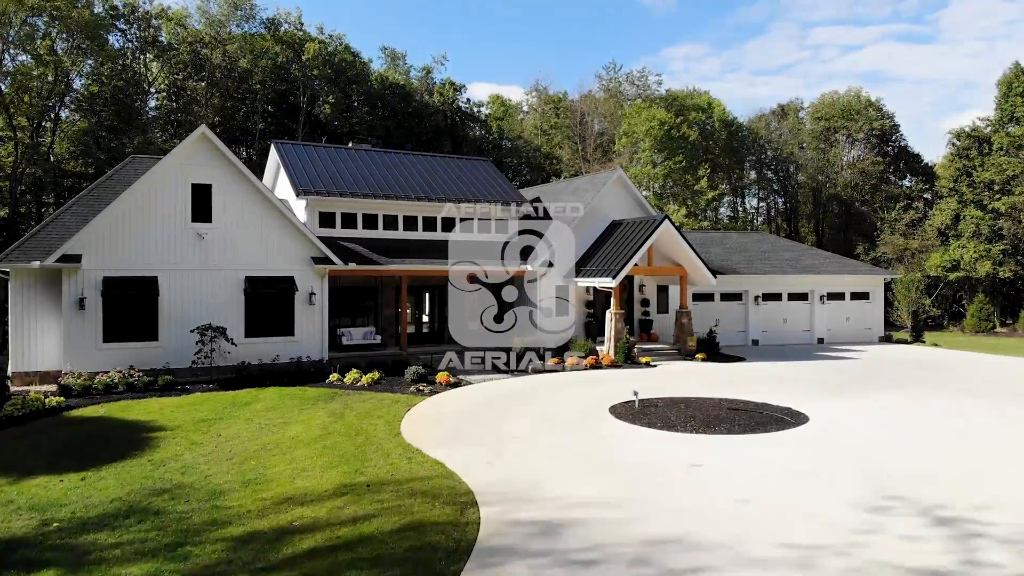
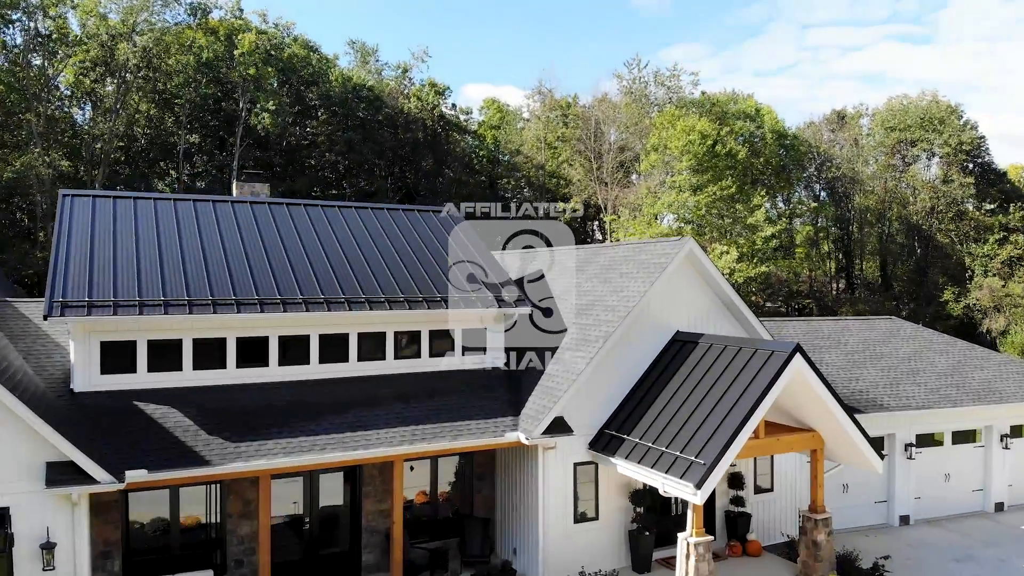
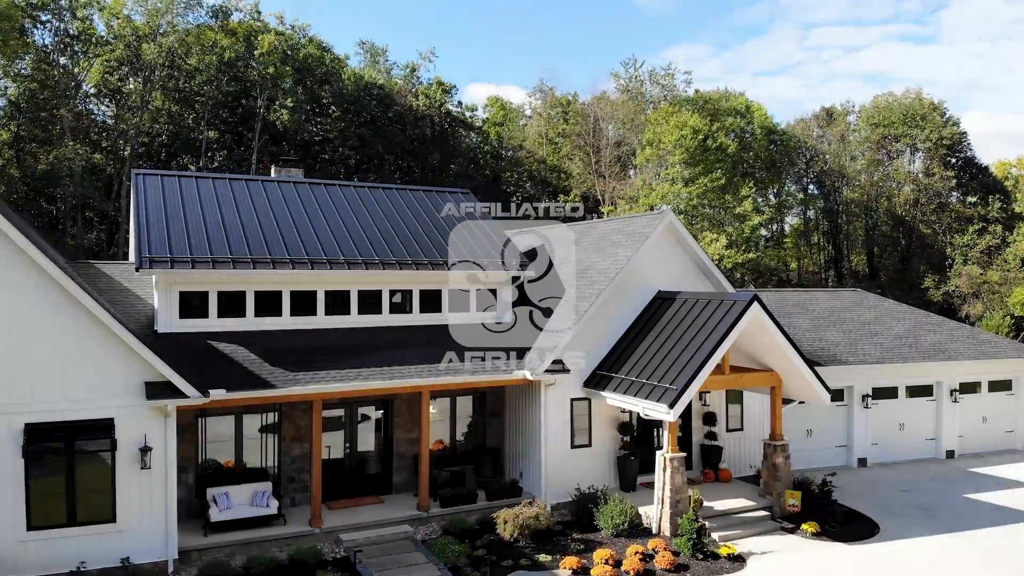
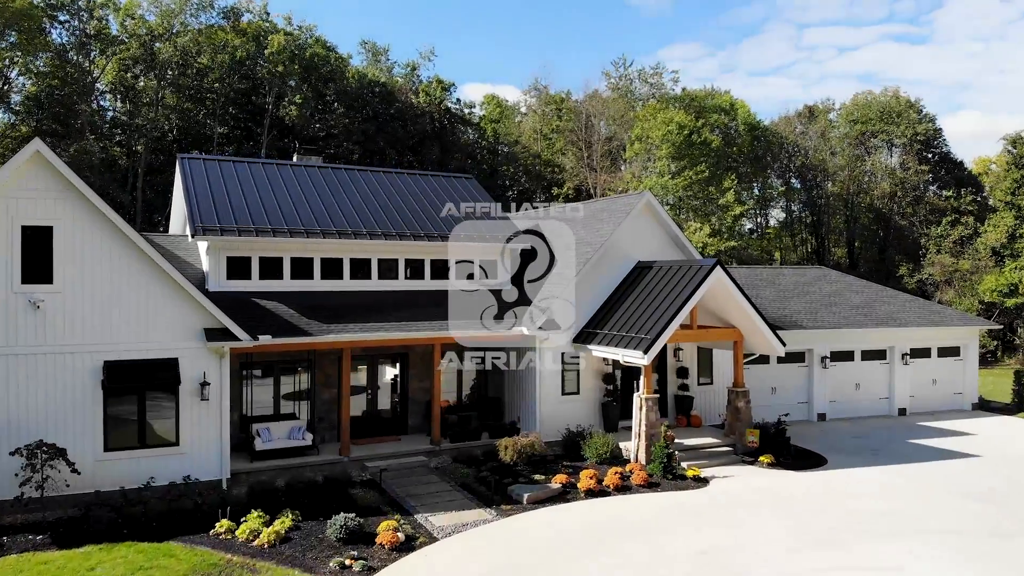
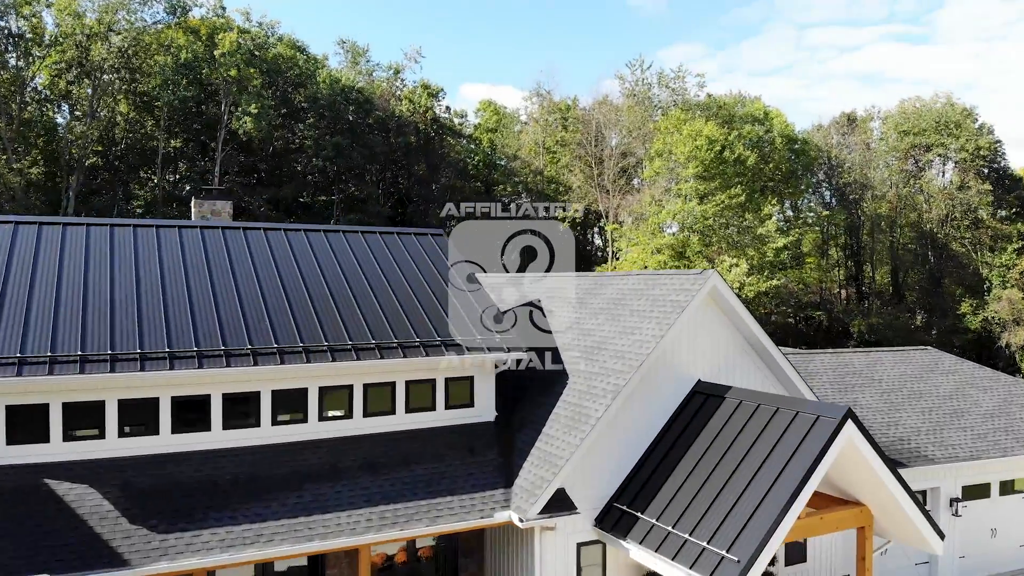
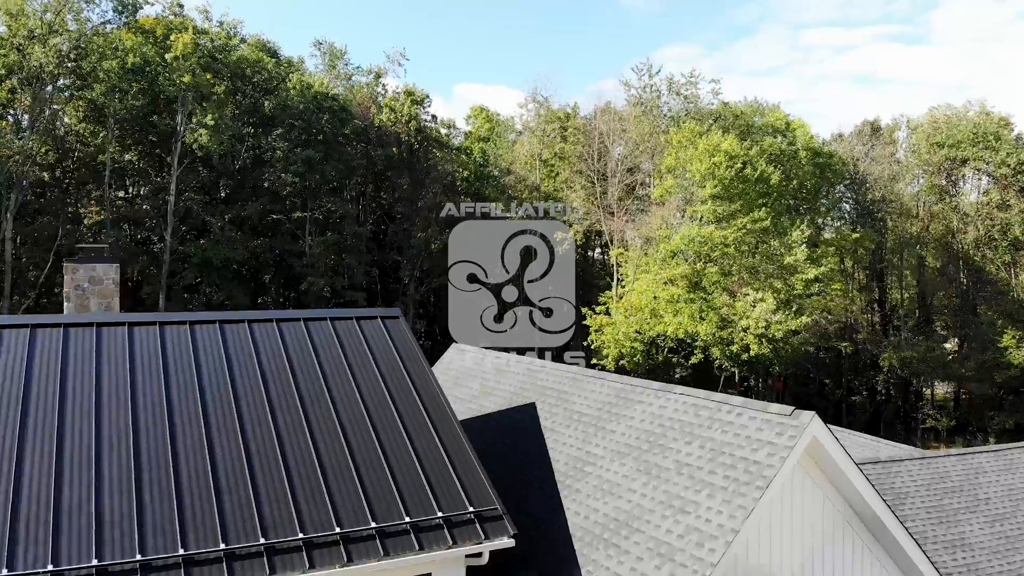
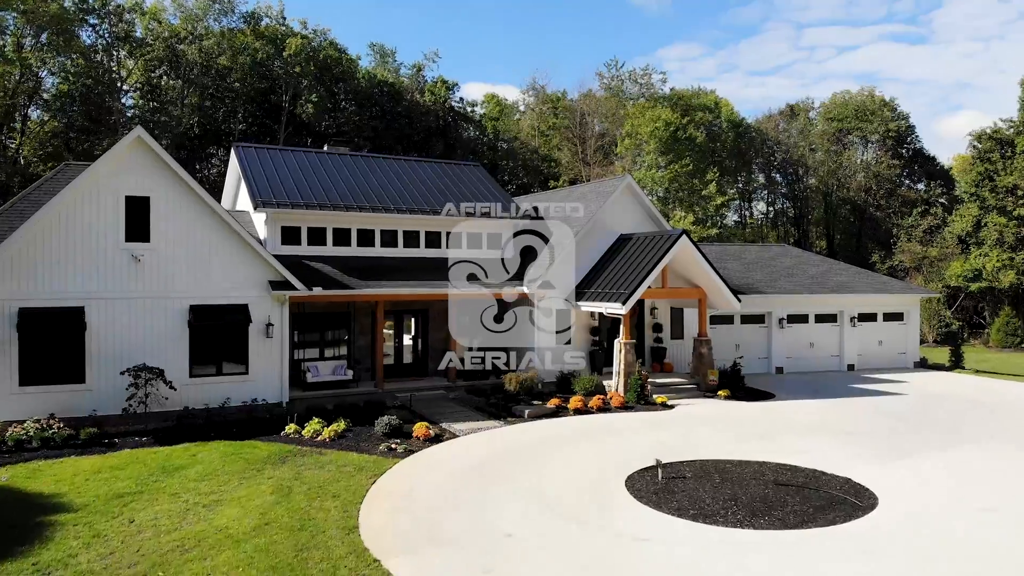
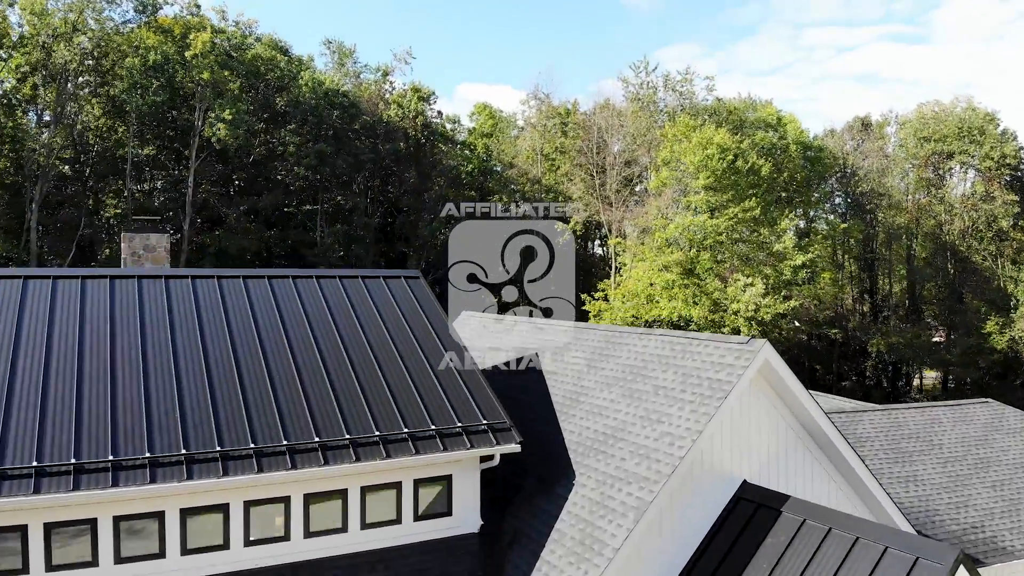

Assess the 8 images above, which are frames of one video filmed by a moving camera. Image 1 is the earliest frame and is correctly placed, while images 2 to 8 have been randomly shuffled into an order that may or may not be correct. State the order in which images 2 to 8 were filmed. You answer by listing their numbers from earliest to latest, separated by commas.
7, 4, 3, 2, 5, 8, 6
